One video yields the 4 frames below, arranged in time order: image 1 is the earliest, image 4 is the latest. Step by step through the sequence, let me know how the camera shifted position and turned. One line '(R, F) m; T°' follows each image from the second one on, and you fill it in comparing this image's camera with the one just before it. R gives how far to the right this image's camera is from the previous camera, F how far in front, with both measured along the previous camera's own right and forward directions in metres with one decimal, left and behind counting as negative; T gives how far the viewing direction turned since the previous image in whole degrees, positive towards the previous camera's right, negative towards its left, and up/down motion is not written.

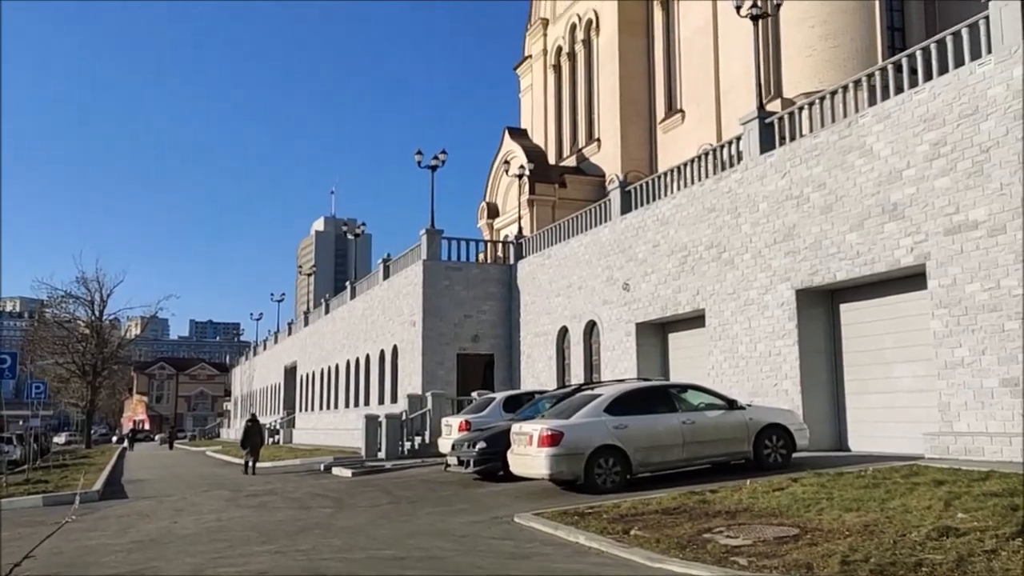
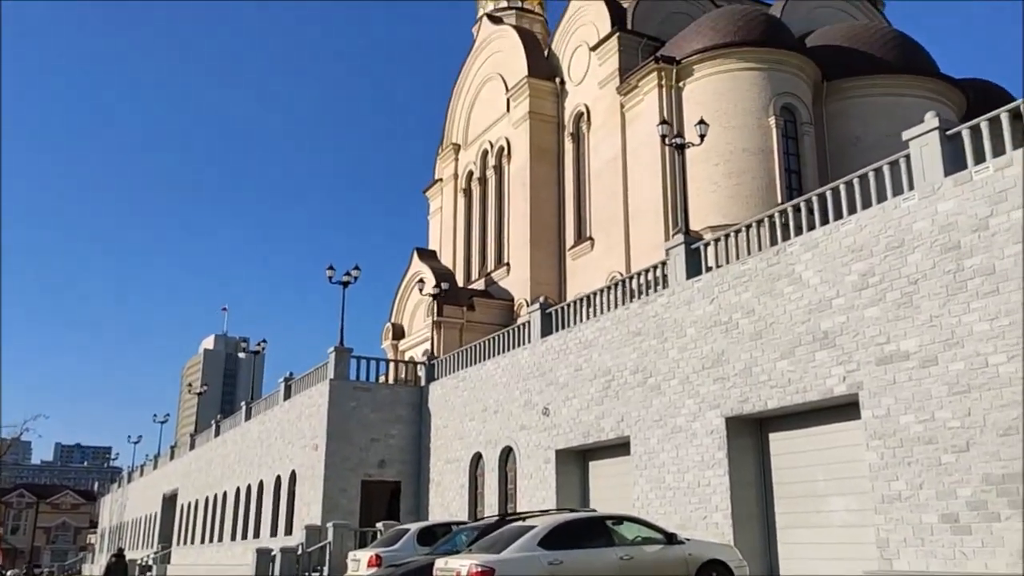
(-0.4, +0.7) m; +6°
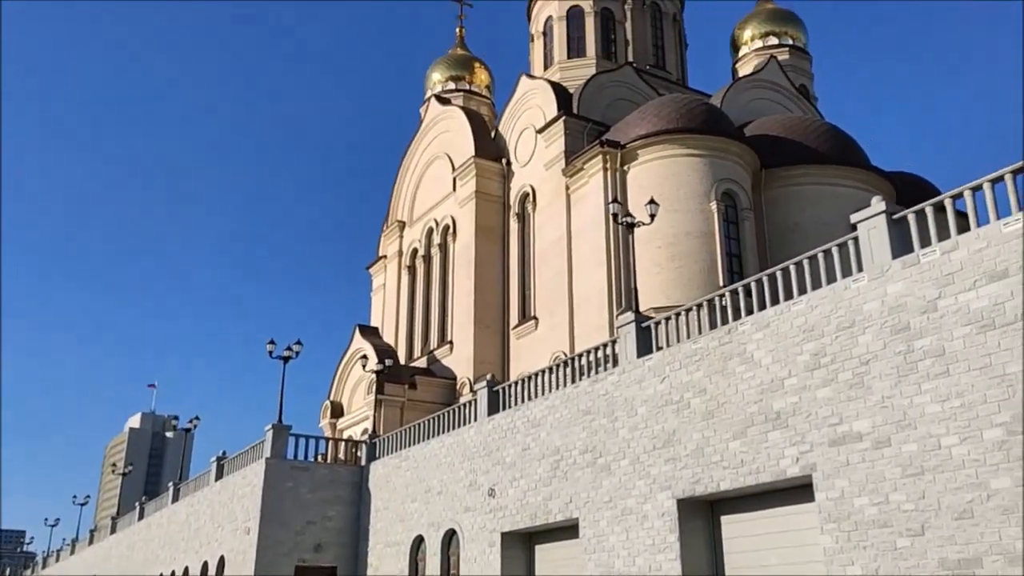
(-0.1, +0.3) m; +4°
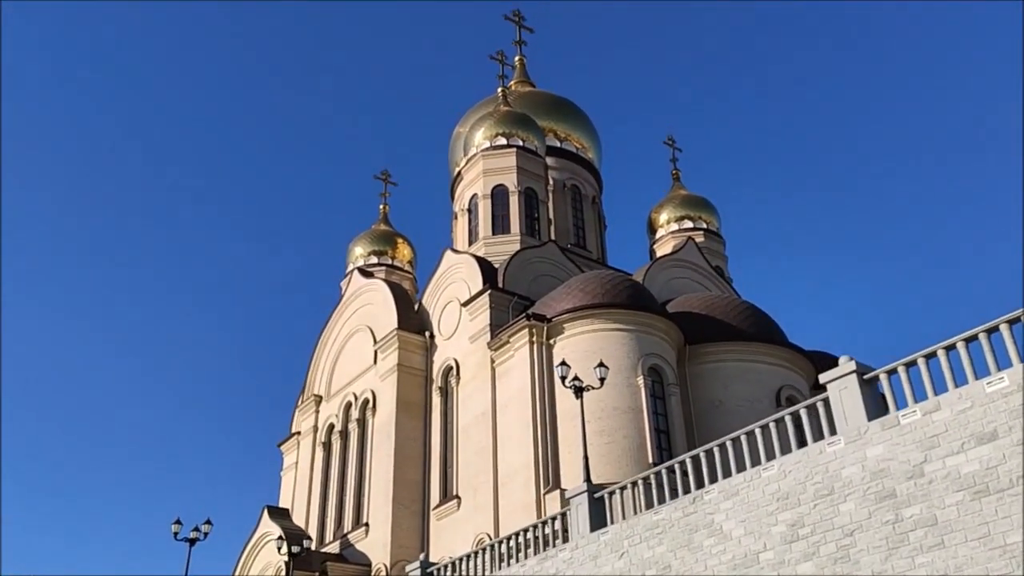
(-0.6, +1.0) m; +6°
